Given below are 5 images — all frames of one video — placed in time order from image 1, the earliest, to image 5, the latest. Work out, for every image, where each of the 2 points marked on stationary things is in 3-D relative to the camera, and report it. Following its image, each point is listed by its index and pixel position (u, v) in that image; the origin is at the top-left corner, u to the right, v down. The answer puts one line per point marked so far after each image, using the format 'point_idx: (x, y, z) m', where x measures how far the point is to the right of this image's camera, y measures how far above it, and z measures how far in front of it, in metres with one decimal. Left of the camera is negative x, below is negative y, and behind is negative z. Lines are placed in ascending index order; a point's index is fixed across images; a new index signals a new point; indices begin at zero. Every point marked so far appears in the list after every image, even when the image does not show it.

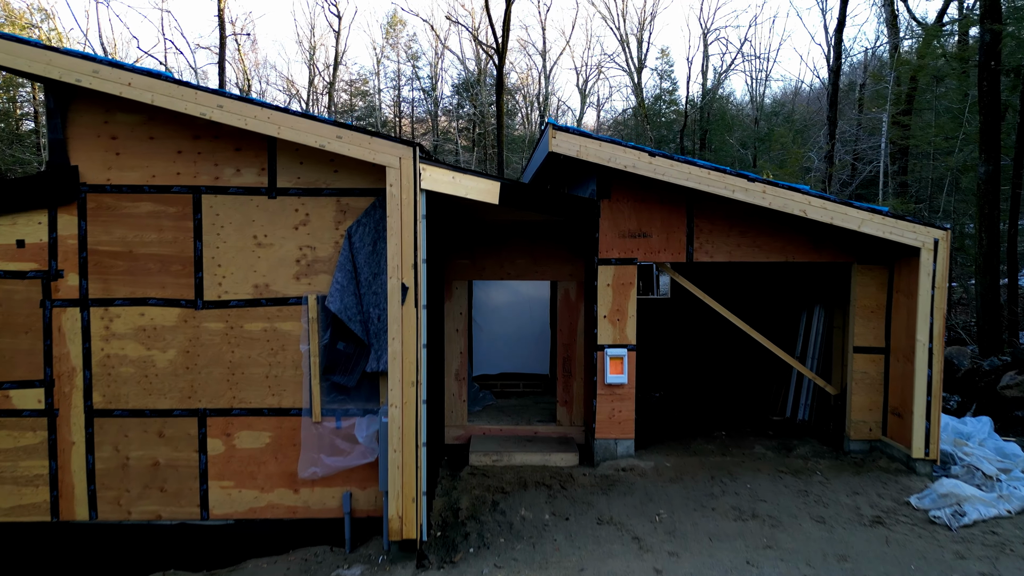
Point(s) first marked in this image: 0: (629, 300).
0: (+1.5, -0.2, +6.5) m
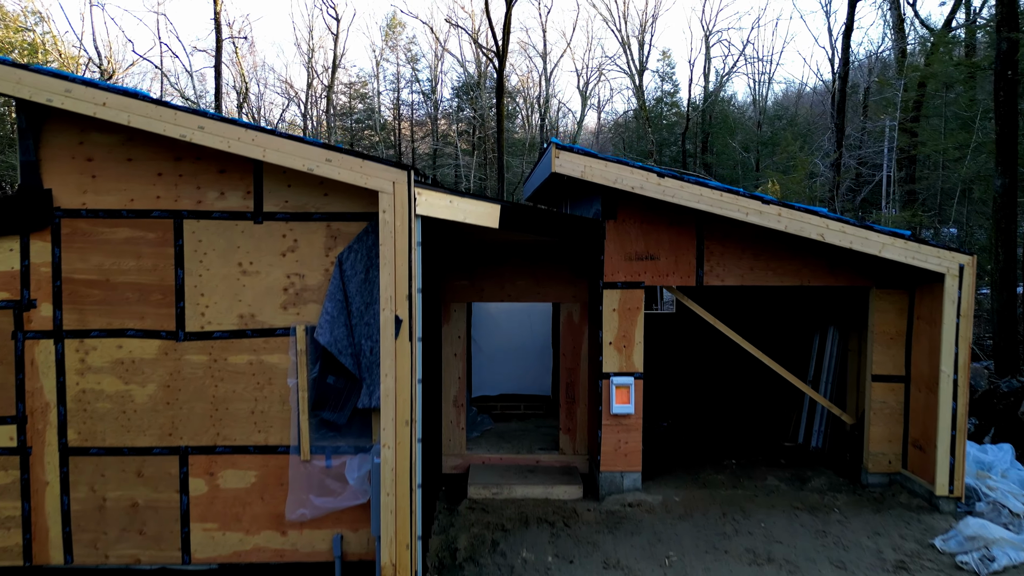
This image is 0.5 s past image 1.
0: (+1.6, -0.5, +6.2) m
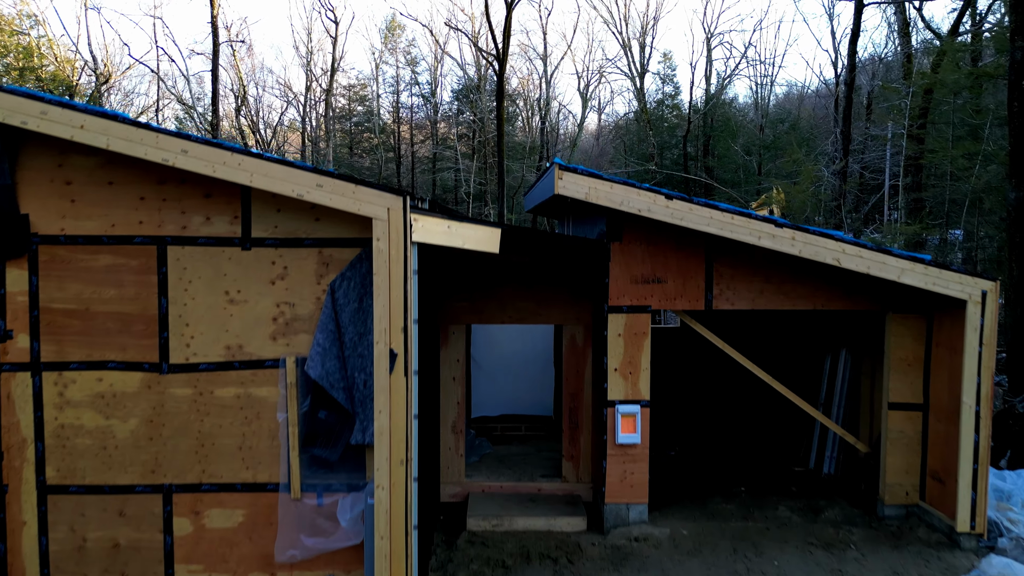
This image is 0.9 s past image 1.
0: (+1.6, -0.8, +5.9) m
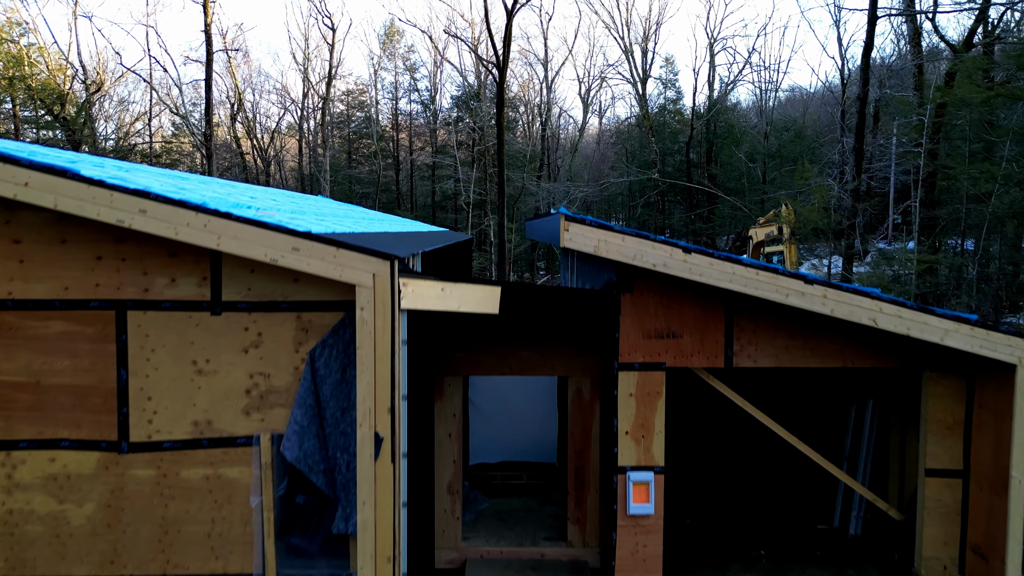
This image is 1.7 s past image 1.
0: (+1.6, -1.4, +5.4) m
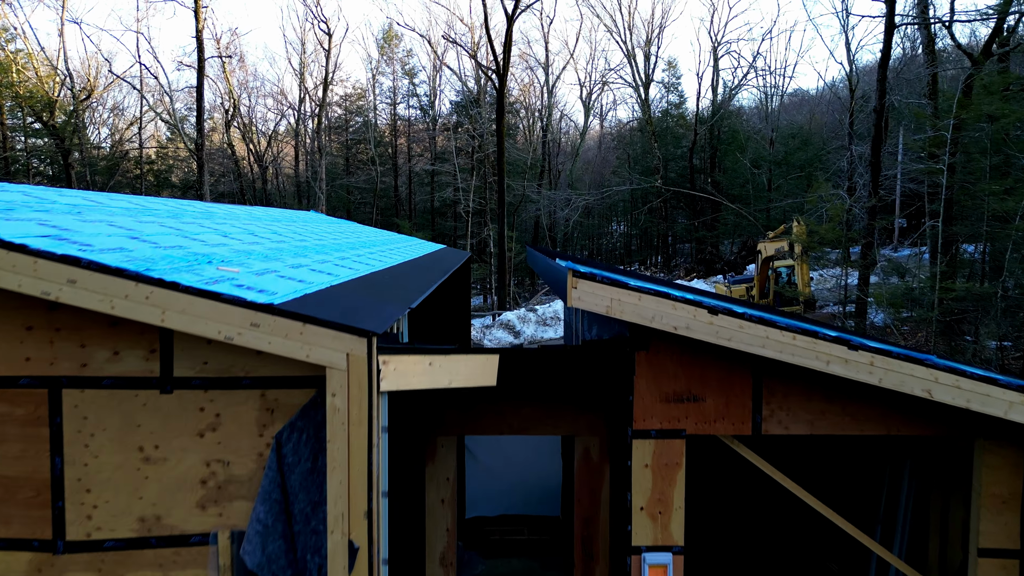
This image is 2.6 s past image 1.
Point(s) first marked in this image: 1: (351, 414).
0: (+1.6, -1.9, +4.8) m
1: (-1.1, -0.9, +3.4) m
